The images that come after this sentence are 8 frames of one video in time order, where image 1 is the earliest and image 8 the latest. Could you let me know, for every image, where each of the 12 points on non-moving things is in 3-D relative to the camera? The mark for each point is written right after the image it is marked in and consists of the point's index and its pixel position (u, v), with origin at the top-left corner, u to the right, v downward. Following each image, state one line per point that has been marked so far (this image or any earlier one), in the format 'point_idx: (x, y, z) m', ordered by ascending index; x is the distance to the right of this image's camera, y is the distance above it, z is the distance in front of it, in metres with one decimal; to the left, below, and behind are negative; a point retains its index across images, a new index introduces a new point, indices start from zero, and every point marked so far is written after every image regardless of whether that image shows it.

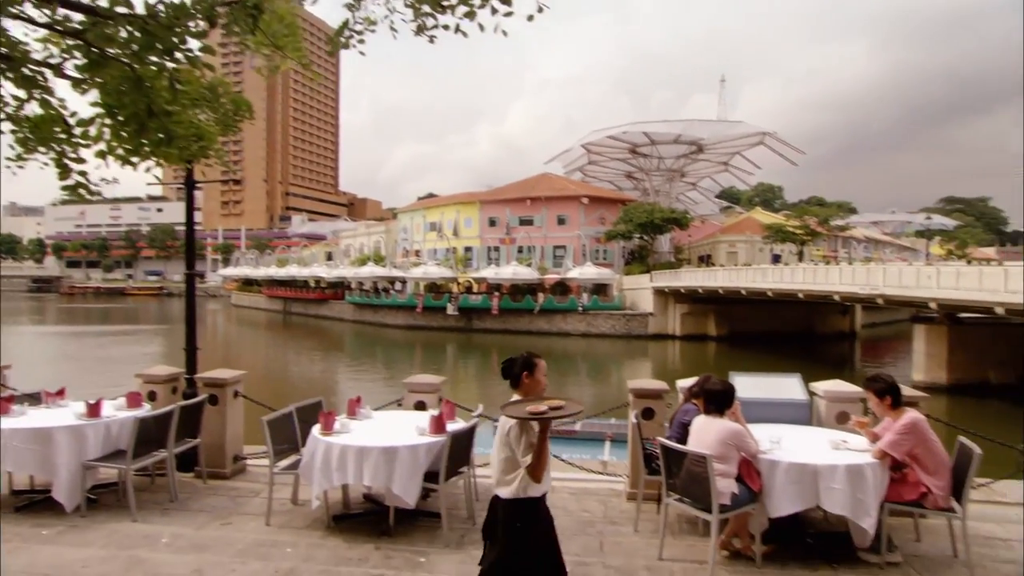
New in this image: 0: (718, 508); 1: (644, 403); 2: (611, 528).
0: (+1.1, -1.2, +3.9) m
1: (+0.8, -0.7, +4.8) m
2: (+0.6, -1.4, +4.2) m
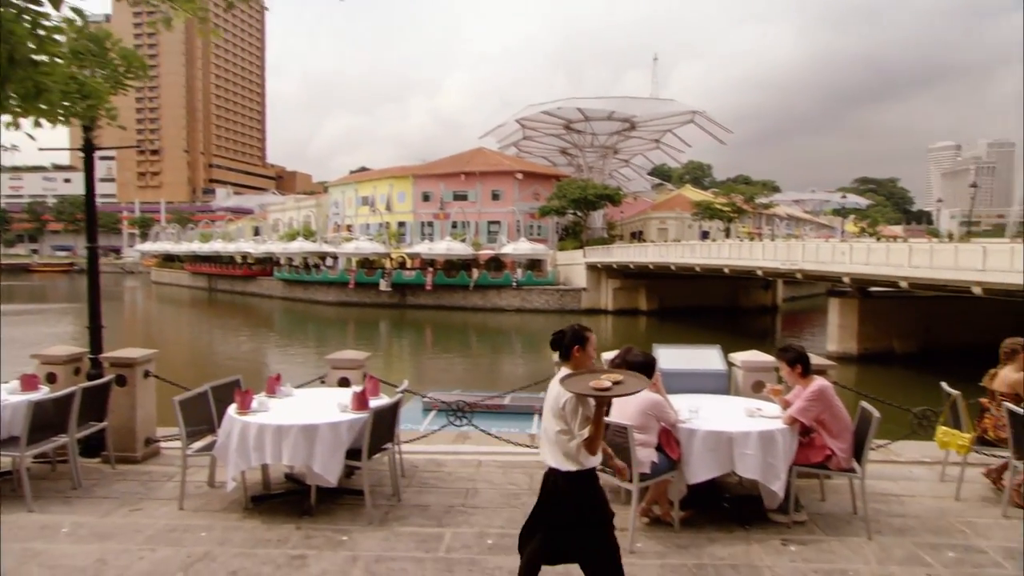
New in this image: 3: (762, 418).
0: (+0.7, -1.1, +4.0) m
1: (+0.4, -0.6, +4.9) m
2: (+0.1, -1.3, +4.3) m
3: (+1.6, -0.8, +4.6) m
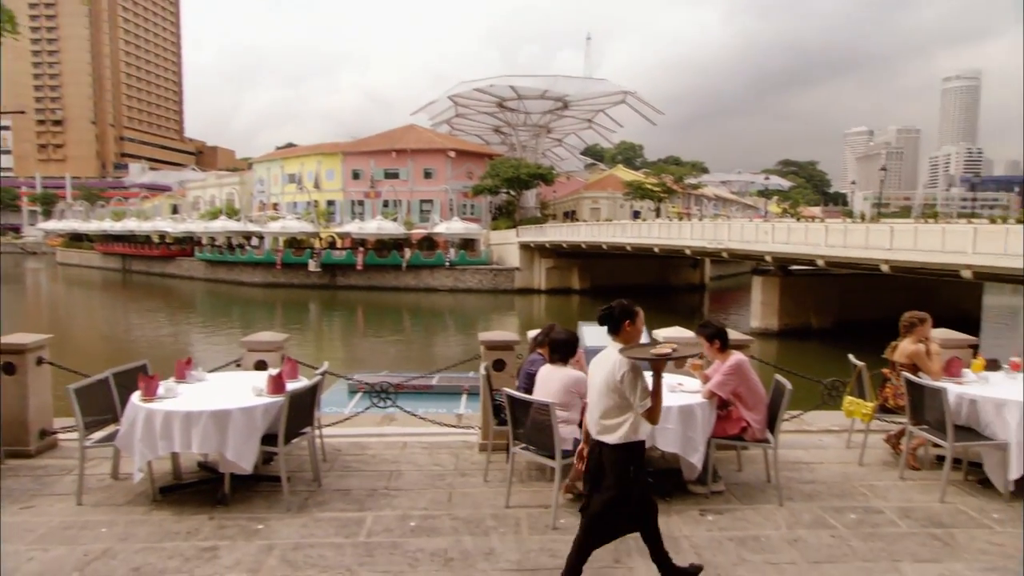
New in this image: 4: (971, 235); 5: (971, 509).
0: (+0.3, -1.0, +4.1) m
1: (-0.1, -0.5, +4.9) m
2: (-0.3, -1.2, +4.3) m
3: (+1.1, -0.7, +4.7) m
4: (+8.5, +1.0, +13.6) m
5: (+3.2, -1.5, +5.0) m
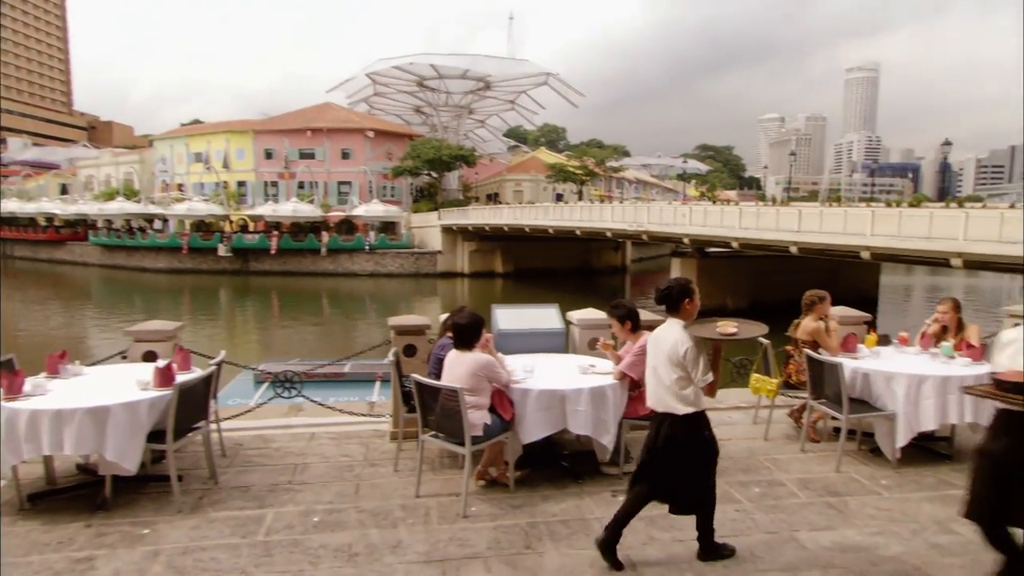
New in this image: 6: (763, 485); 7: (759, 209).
0: (-0.2, -0.9, +4.1) m
1: (-0.7, -0.4, +4.8) m
2: (-0.8, -1.1, +4.2) m
3: (+0.5, -0.6, +4.7) m
4: (+7.0, +1.4, +14.3) m
5: (+2.6, -1.4, +5.2) m
6: (+1.7, -1.4, +4.9) m
7: (+5.7, +1.9, +16.8) m
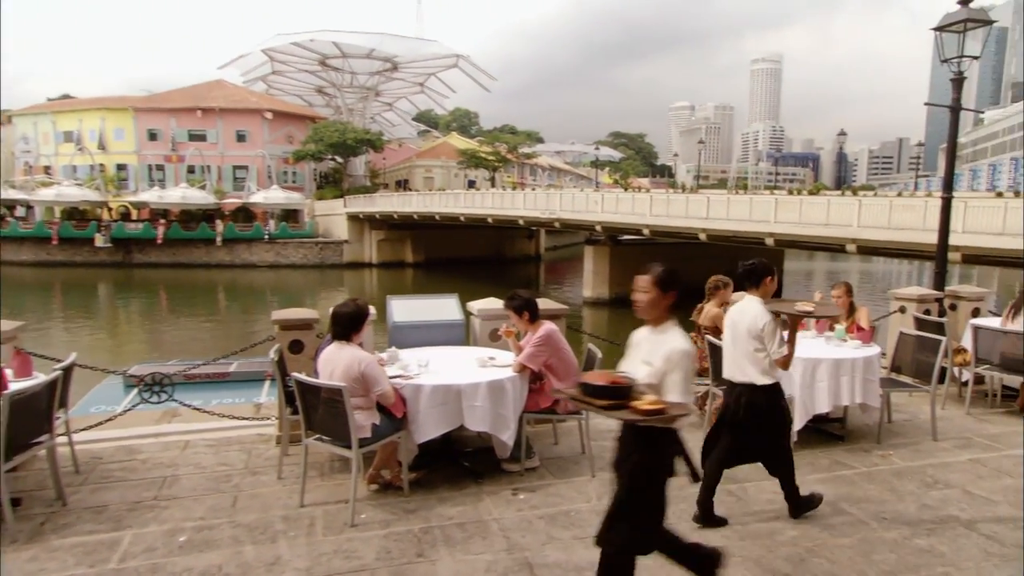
0: (-0.8, -0.9, +3.8) m
1: (-1.4, -0.3, +4.5) m
2: (-1.4, -1.0, +3.9) m
3: (-0.1, -0.6, +4.6) m
4: (+5.3, +1.7, +14.7) m
5: (+1.9, -1.3, +5.3) m
6: (+1.1, -1.3, +4.9) m
7: (+3.7, +2.2, +17.1) m
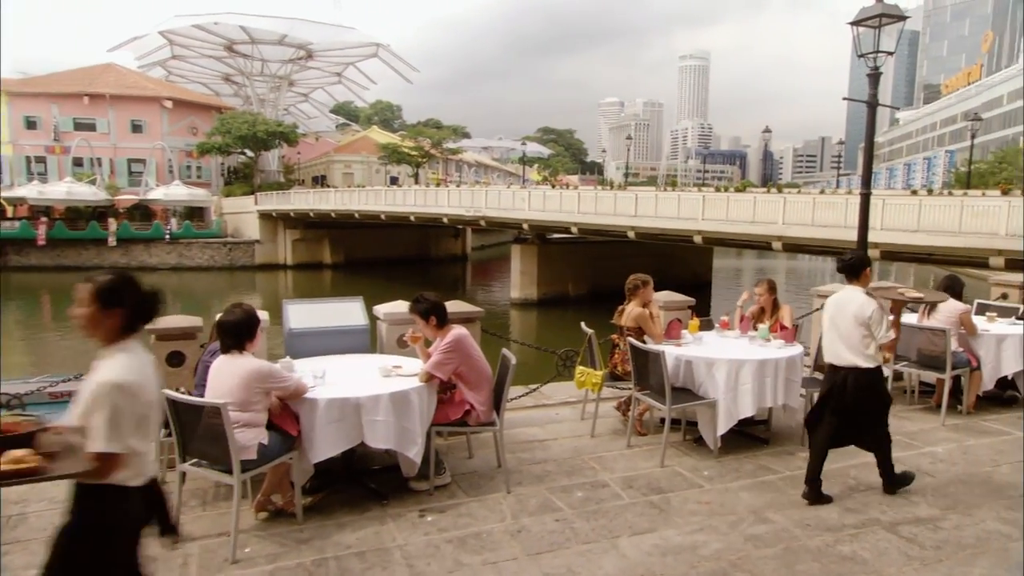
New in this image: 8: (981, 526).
0: (-1.3, -0.9, +3.4) m
1: (-1.9, -0.4, +4.0) m
2: (-1.9, -1.1, +3.5) m
3: (-0.7, -0.6, +4.2) m
4: (+3.9, +1.8, +14.7) m
5: (+1.2, -1.3, +5.1) m
6: (+0.5, -1.3, +4.7) m
7: (+2.1, +2.3, +17.0) m
8: (+2.9, -1.5, +4.4) m
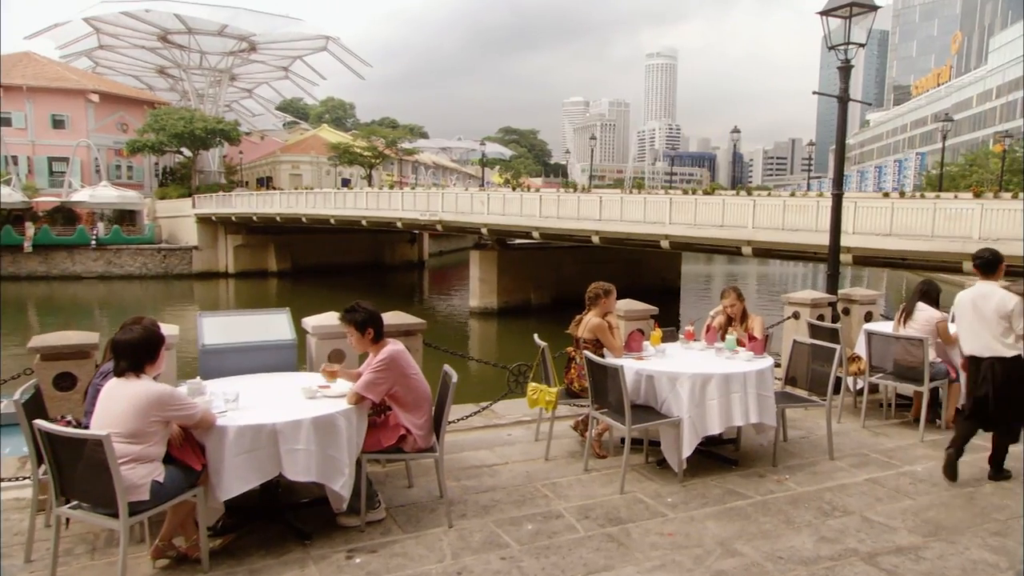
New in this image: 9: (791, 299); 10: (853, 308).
0: (-1.6, -0.9, +2.9) m
1: (-2.2, -0.4, +3.5) m
2: (-2.2, -1.2, +2.9) m
3: (-1.0, -0.6, +3.7) m
4: (+3.2, +1.7, +14.4) m
5: (+0.9, -1.4, +4.7) m
6: (+0.1, -1.4, +4.2) m
7: (+1.3, +2.1, +16.6) m
8: (+2.6, -1.5, +4.0) m
9: (+2.9, -0.1, +7.5) m
10: (+3.7, -0.2, +7.7) m
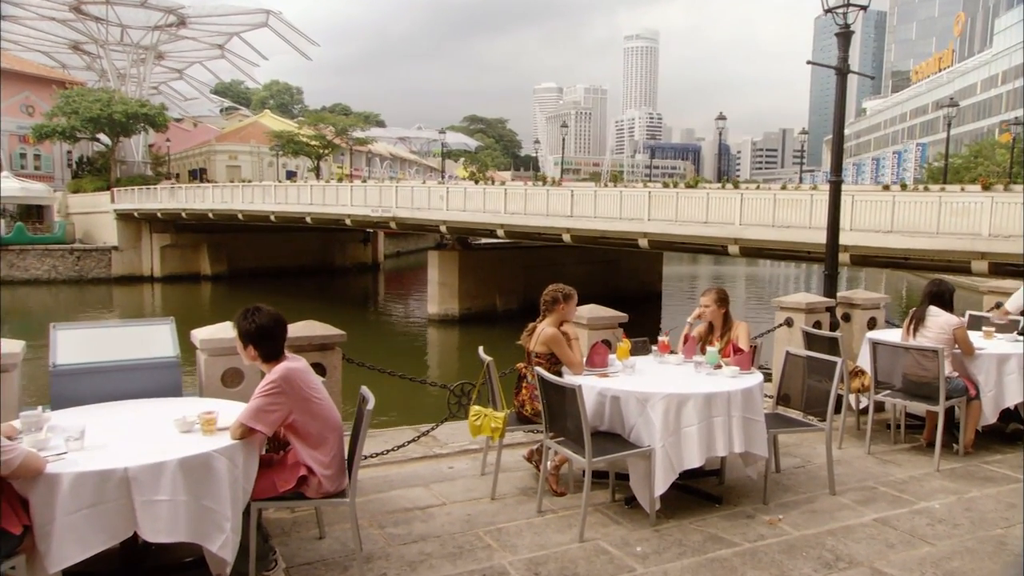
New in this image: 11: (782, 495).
0: (-1.9, -1.0, +2.0) m
1: (-2.6, -0.5, +2.6) m
2: (-2.5, -1.2, +2.0) m
3: (-1.3, -0.7, +2.9) m
4: (+2.7, +1.6, +13.6) m
5: (+0.5, -1.4, +3.8) m
6: (-0.2, -1.4, +3.4) m
7: (+0.8, +2.1, +15.8) m
8: (+2.2, -1.5, +3.2) m
9: (+2.6, -0.1, +6.7) m
10: (+3.3, -0.2, +6.9) m
11: (+1.7, -1.3, +4.5) m
